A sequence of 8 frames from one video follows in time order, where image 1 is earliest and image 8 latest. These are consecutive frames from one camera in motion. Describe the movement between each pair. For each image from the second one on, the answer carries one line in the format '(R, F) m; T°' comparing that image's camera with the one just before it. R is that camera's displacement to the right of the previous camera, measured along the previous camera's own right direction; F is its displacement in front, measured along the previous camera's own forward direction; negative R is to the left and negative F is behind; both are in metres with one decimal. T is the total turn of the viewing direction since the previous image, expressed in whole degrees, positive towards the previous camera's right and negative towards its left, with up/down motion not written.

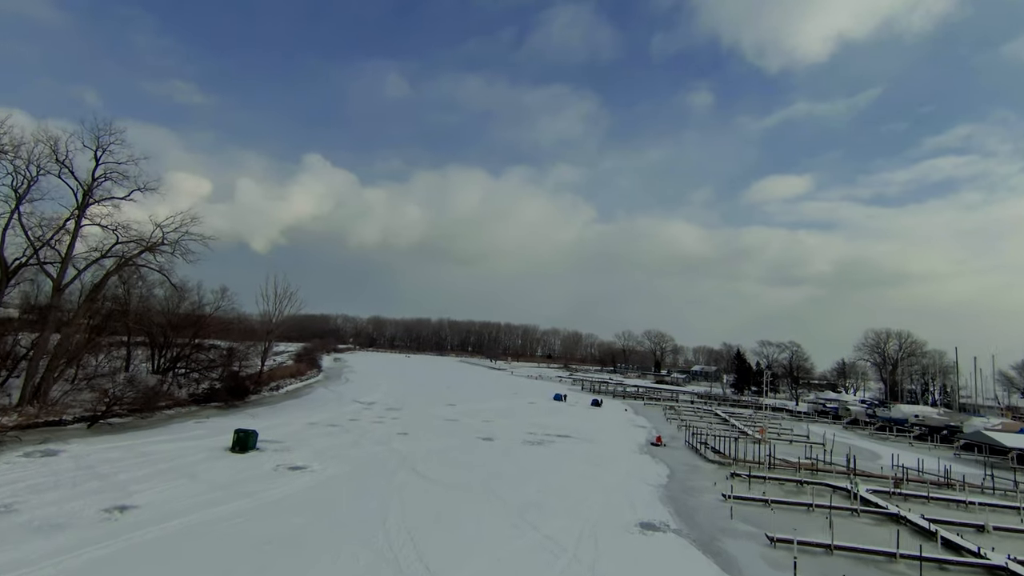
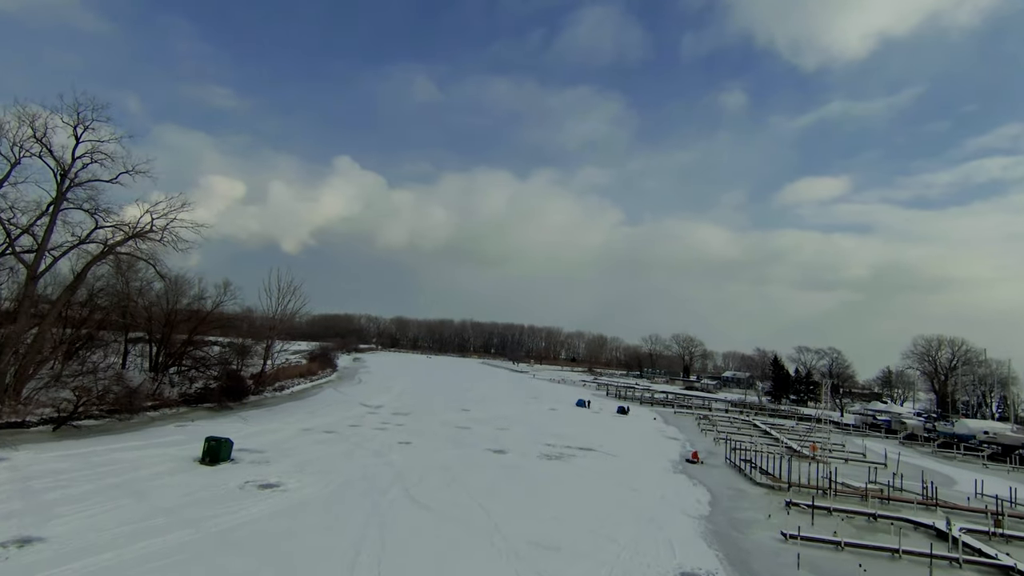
(+0.4, +3.1) m; -3°
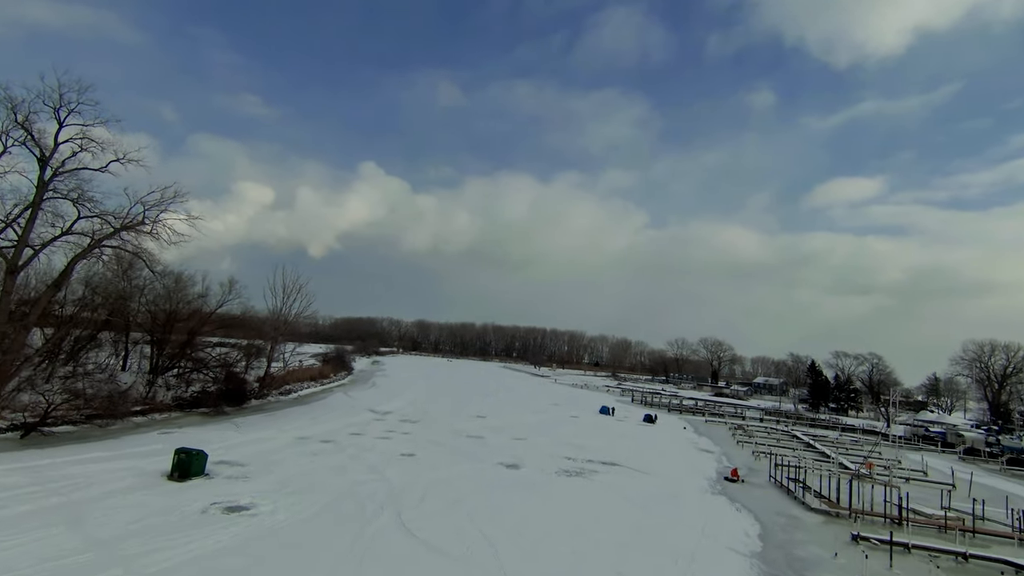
(+0.3, +2.5) m; -3°
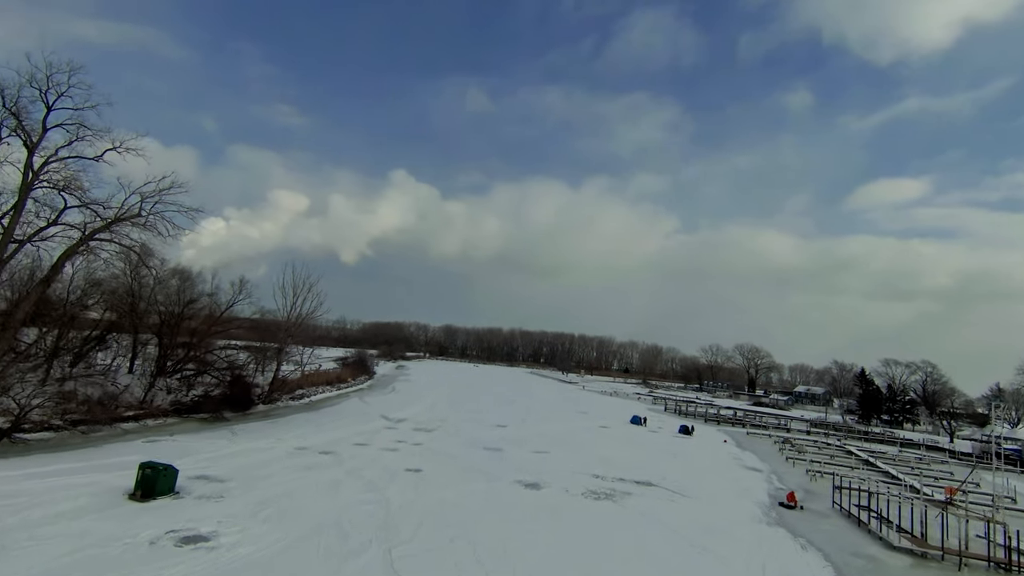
(+0.3, +2.5) m; -3°
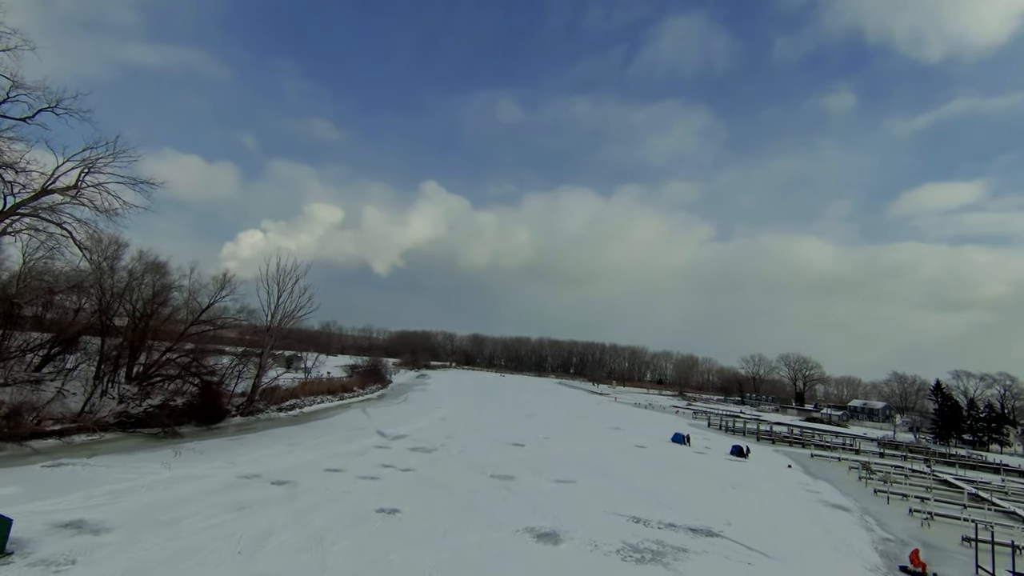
(+0.6, +4.9) m; -3°
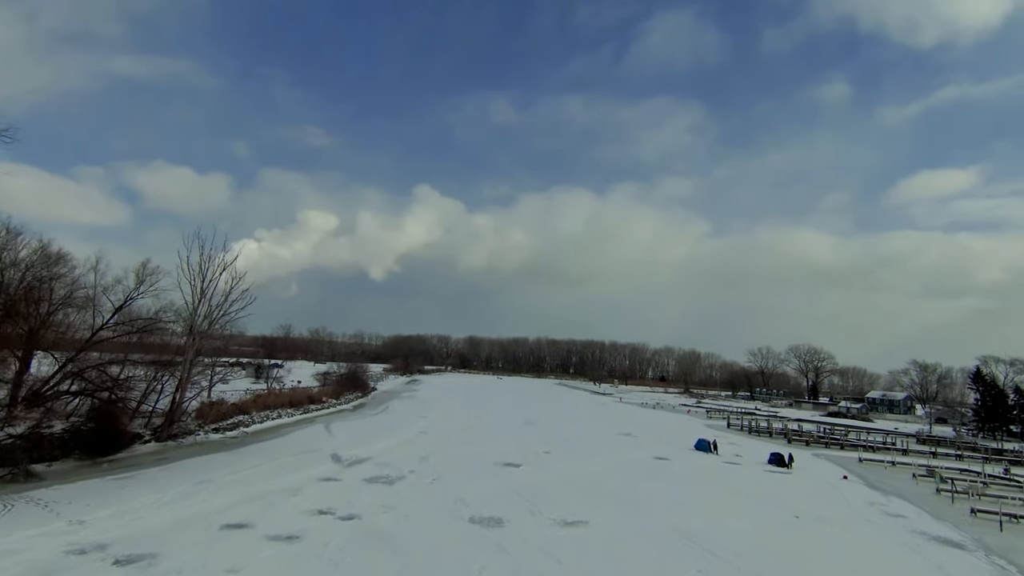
(+0.5, +5.5) m; 0°
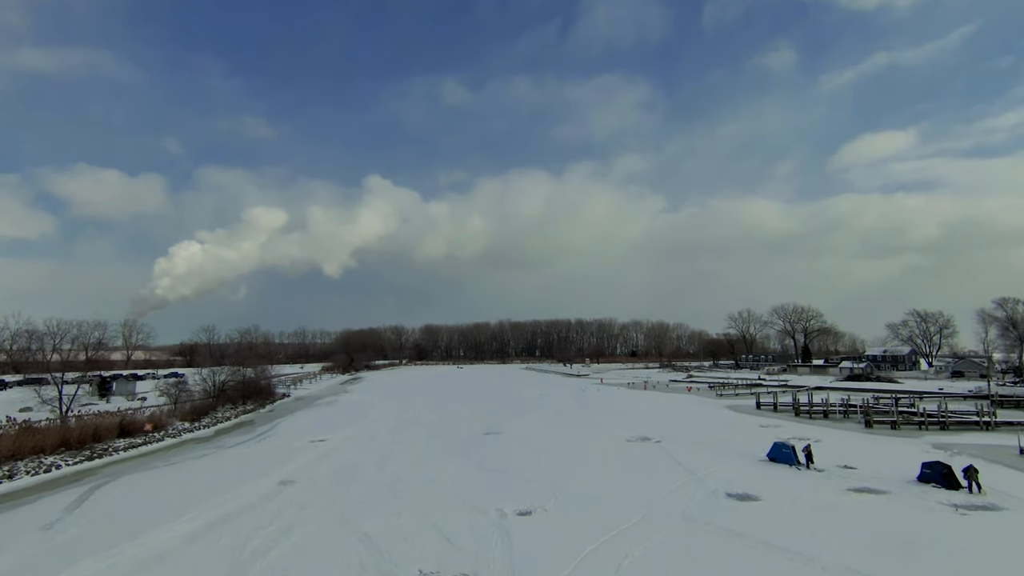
(+0.9, +13.2) m; +4°
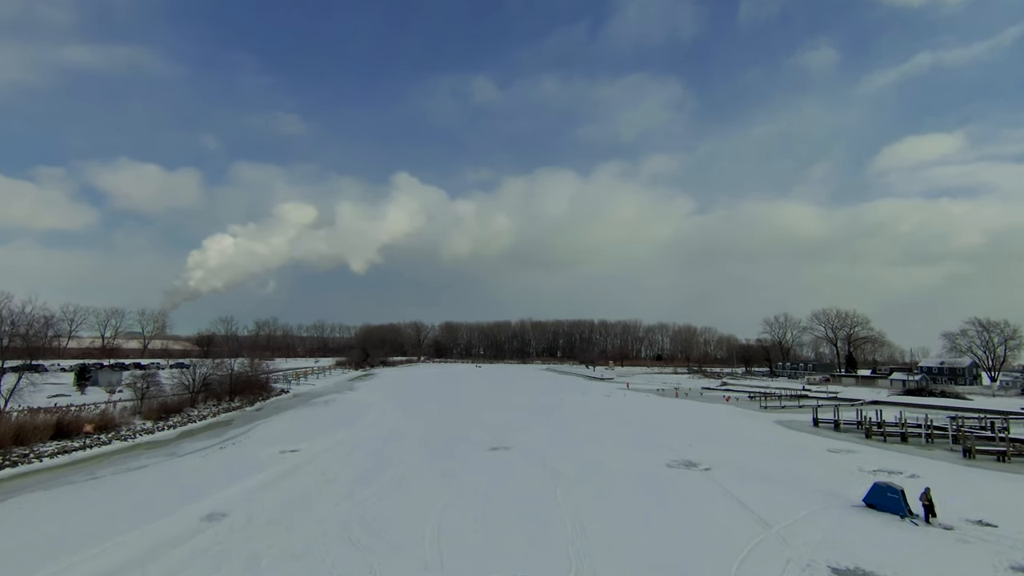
(+0.3, +4.2) m; -3°
